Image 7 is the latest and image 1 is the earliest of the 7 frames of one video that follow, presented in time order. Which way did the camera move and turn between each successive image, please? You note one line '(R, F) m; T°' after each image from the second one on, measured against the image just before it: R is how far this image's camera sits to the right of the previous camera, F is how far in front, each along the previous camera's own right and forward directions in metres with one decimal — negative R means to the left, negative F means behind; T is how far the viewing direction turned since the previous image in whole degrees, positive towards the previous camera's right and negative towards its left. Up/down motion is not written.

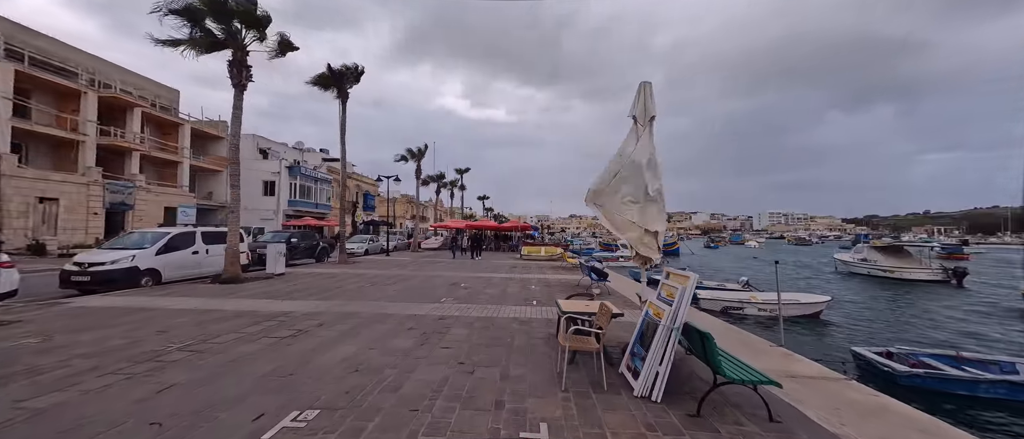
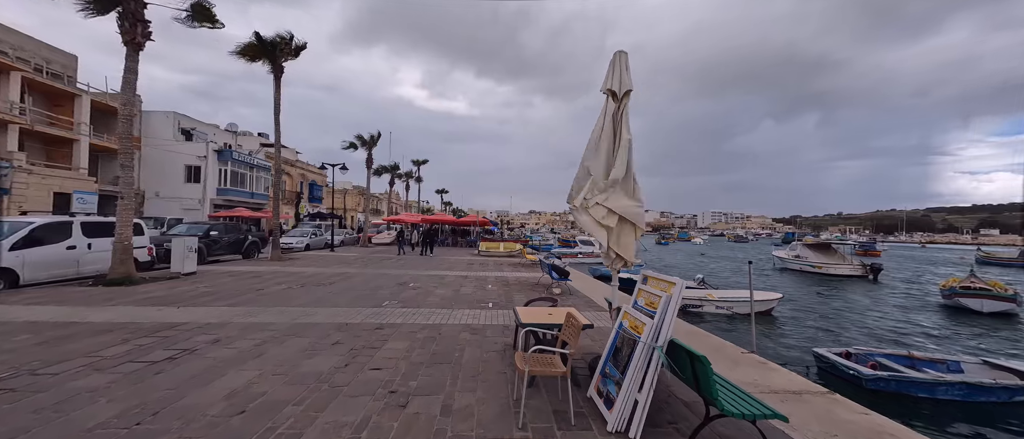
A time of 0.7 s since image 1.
(+0.2, +1.0) m; +7°
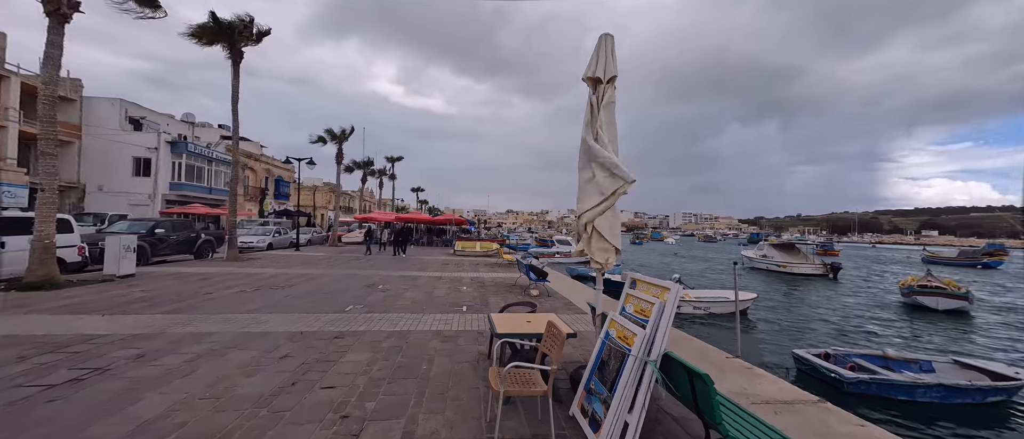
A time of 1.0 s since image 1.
(0.0, +0.5) m; +4°
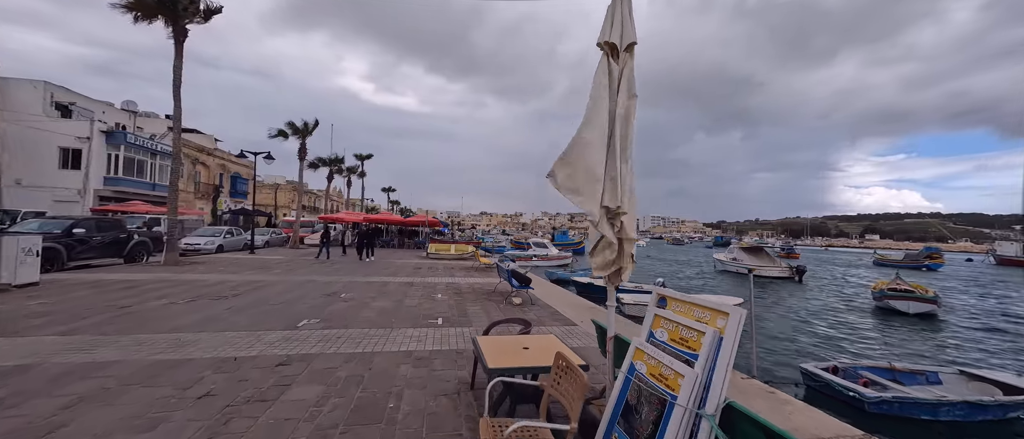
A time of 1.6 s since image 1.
(-0.2, +0.9) m; +4°
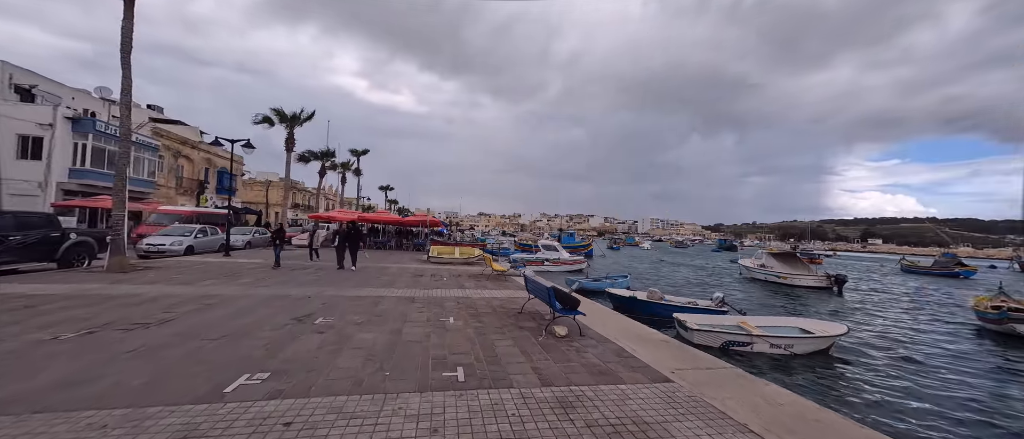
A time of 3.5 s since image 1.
(-0.9, +2.6) m; +1°
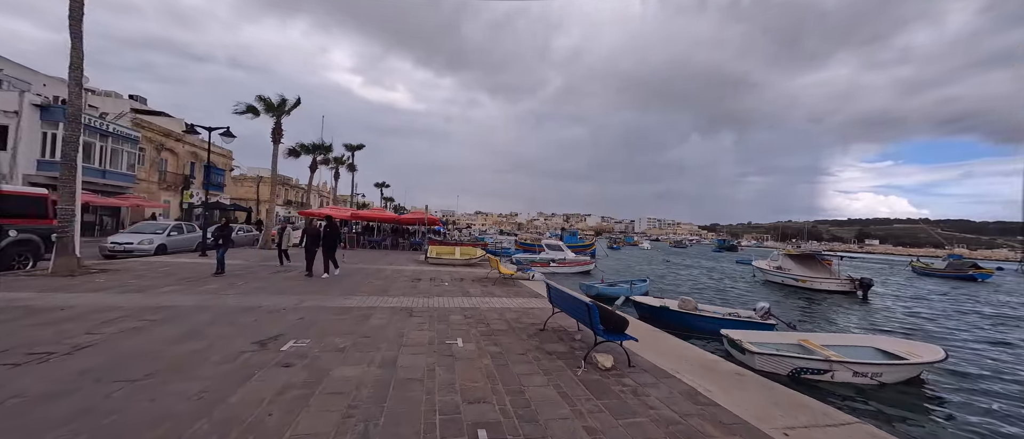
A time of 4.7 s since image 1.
(-0.5, +1.6) m; +1°
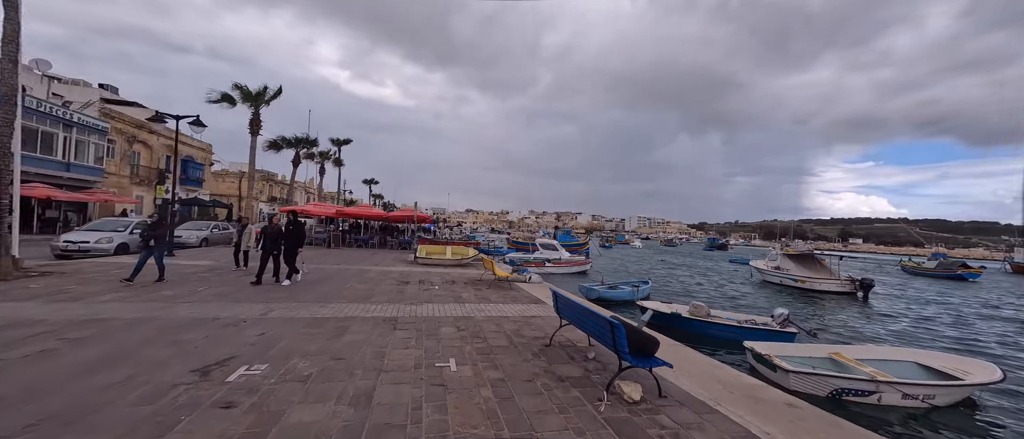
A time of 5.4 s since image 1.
(-0.2, +1.0) m; +2°
